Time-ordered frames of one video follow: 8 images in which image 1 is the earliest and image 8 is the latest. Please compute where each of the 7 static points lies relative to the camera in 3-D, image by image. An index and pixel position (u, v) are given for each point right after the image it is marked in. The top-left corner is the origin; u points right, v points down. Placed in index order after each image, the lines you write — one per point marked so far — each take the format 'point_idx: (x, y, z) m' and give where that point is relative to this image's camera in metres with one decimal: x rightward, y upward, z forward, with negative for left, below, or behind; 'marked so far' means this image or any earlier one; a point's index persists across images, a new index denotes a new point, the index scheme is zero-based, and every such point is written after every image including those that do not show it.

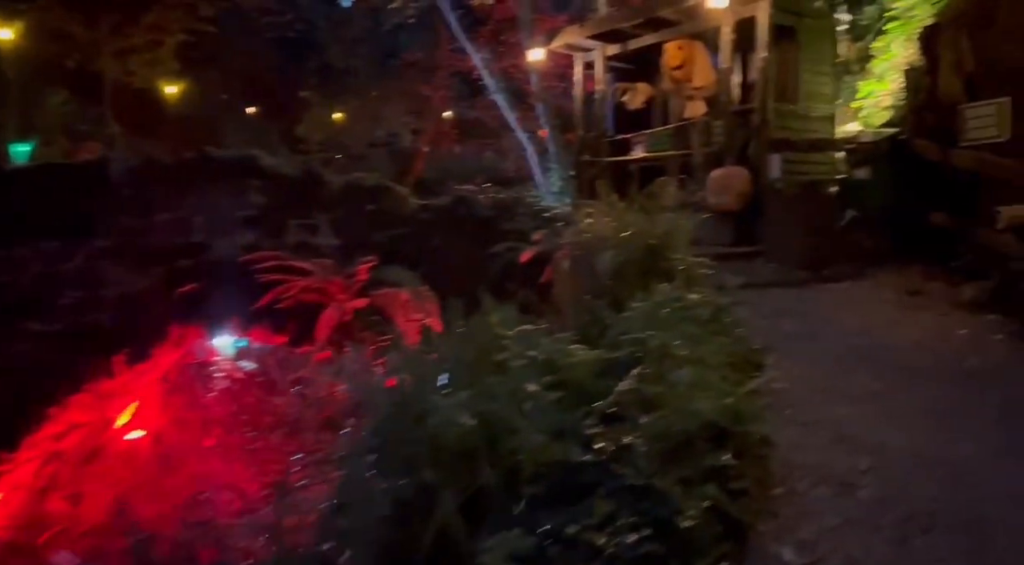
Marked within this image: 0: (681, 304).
0: (+1.2, -0.1, +4.9) m
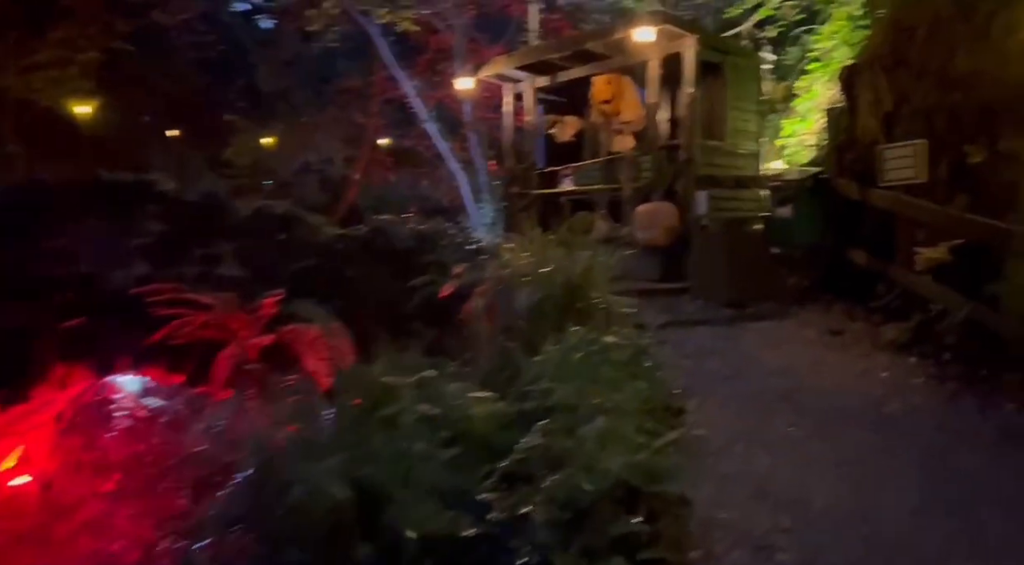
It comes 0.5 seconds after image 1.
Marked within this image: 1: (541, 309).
0: (+0.6, -0.4, +4.6) m
1: (+0.2, -0.2, +5.2) m
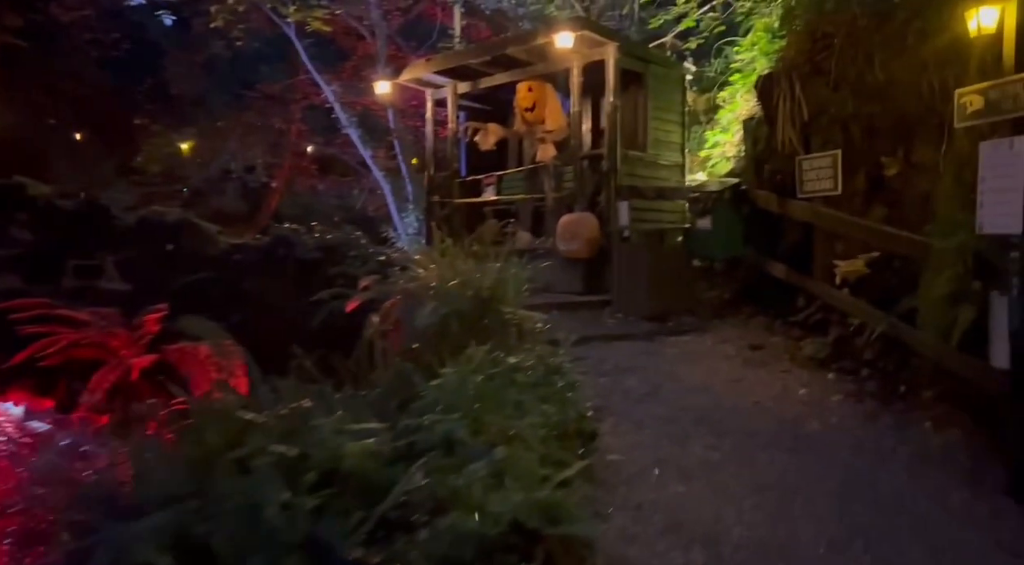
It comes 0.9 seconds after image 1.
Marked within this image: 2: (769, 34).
0: (-0.1, -0.5, +4.2) m
1: (-0.5, -0.3, +4.8) m
2: (+3.2, +3.1, +8.7) m
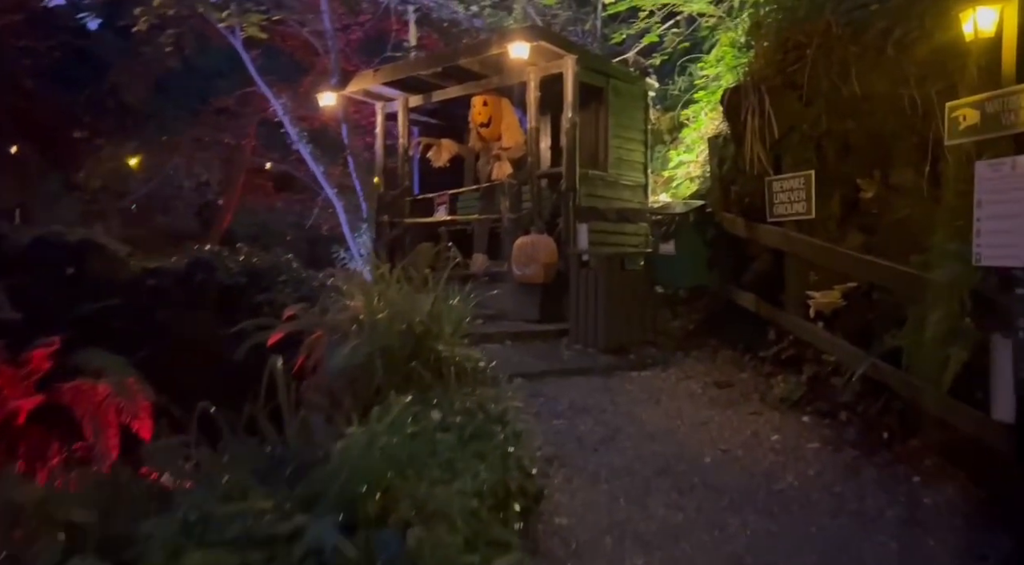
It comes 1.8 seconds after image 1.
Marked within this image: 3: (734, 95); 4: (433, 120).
0: (-0.4, -0.7, +3.5) m
1: (-0.8, -0.5, +4.1) m
2: (+2.6, +2.8, +8.3) m
3: (+2.0, +1.7, +6.4) m
4: (-1.2, +2.4, +10.6) m
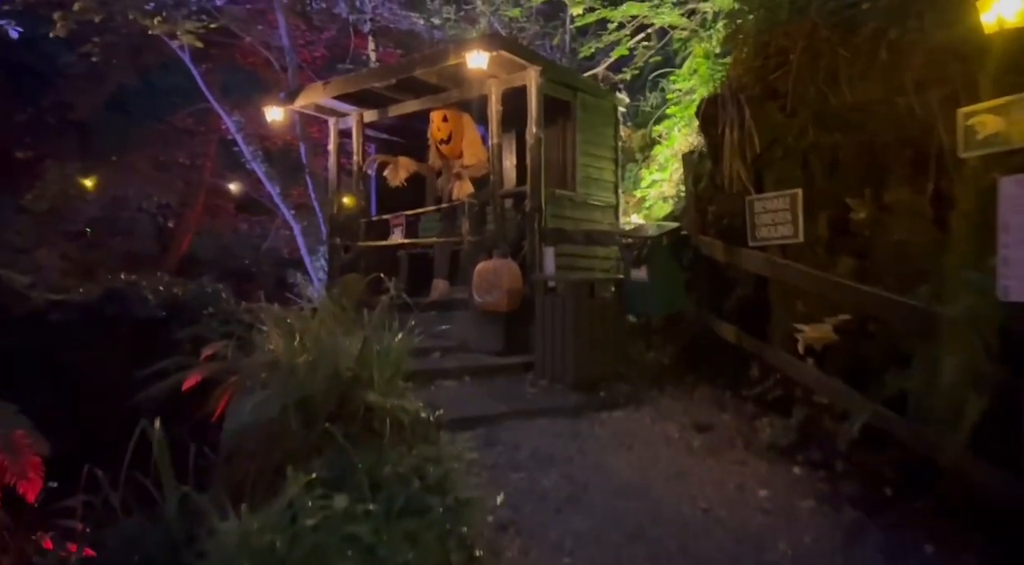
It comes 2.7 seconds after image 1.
0: (-0.7, -0.9, +2.8) m
1: (-1.1, -0.7, +3.4) m
2: (+2.2, +2.5, +7.8) m
3: (+1.7, +1.5, +5.8) m
4: (-1.7, +2.0, +9.9) m
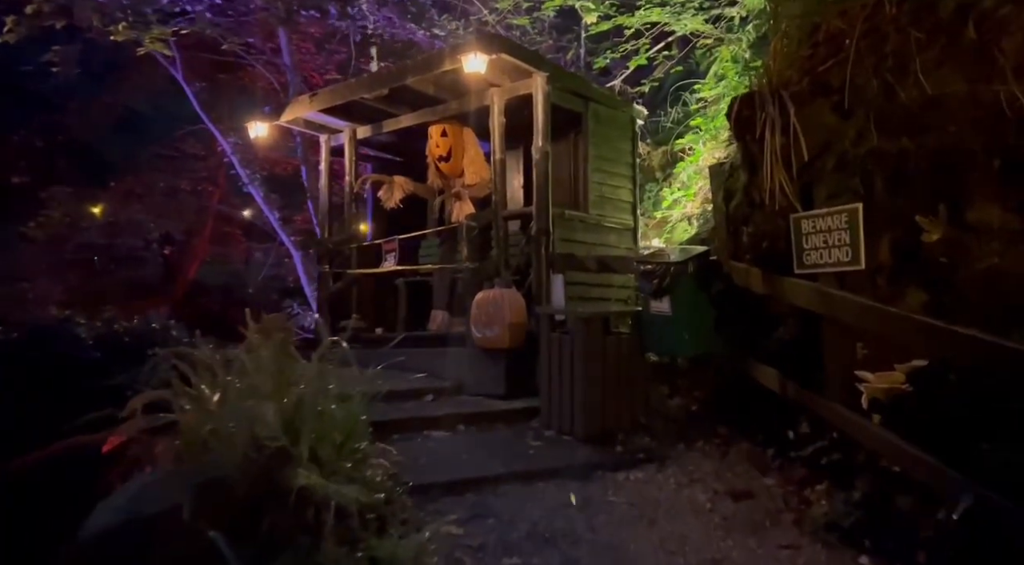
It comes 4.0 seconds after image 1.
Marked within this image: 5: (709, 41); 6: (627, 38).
0: (-0.8, -1.0, +1.9) m
1: (-1.2, -0.9, +2.5) m
2: (+2.2, +2.2, +6.9) m
3: (+1.6, +1.2, +4.9) m
4: (-1.6, +1.6, +9.1) m
5: (+2.3, +2.8, +8.2) m
6: (+1.6, +3.4, +9.8) m
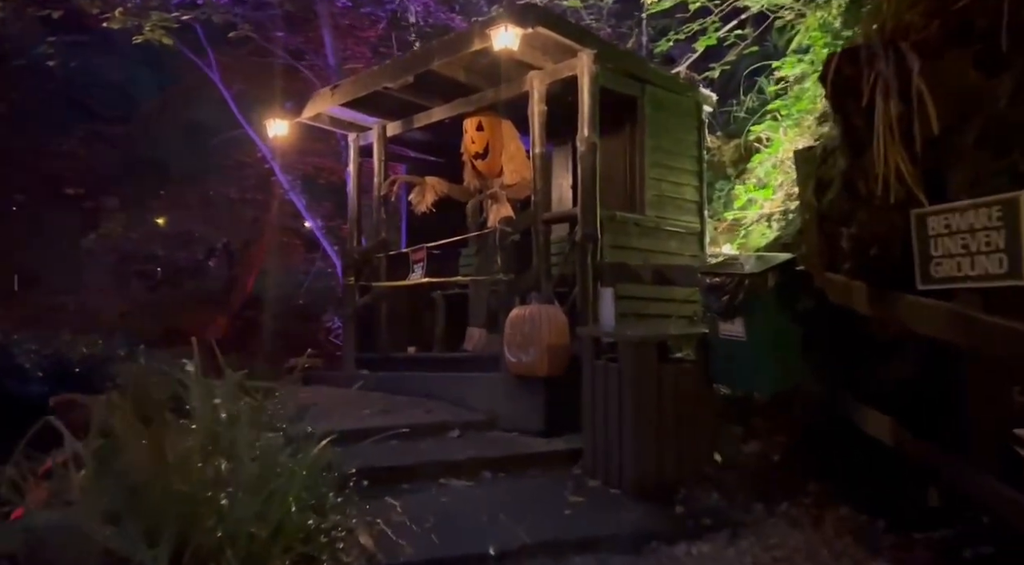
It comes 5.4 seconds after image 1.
0: (-0.9, -1.1, +1.0) m
1: (-1.3, -0.9, +1.6) m
2: (+2.6, +2.0, +5.7) m
3: (+1.8, +1.1, +3.7) m
4: (-1.0, +1.5, +8.3) m
5: (+2.7, +2.7, +7.0) m
6: (+2.2, +3.3, +8.7) m
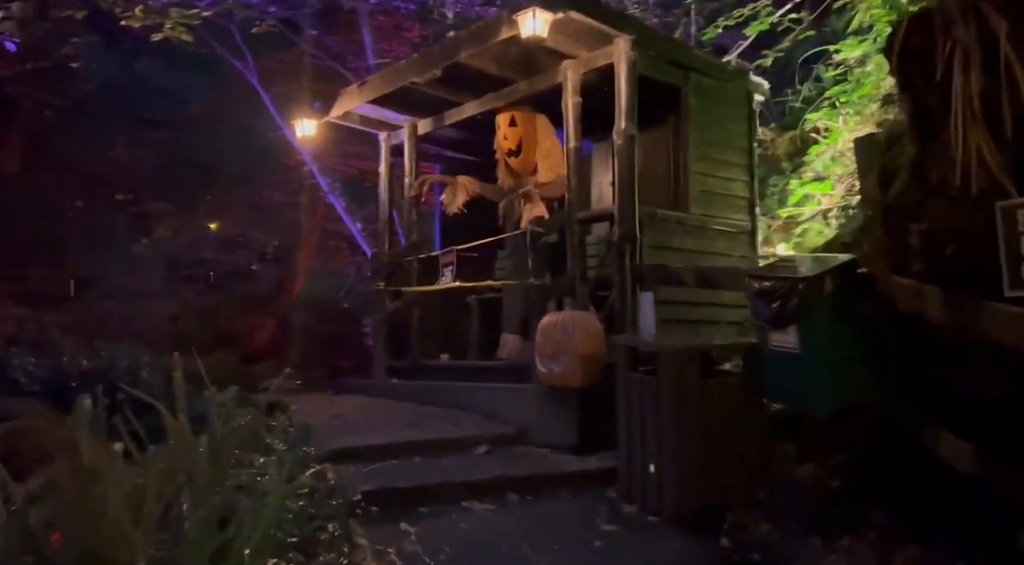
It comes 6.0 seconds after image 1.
0: (-1.0, -1.1, +0.7) m
1: (-1.4, -1.0, +1.3) m
2: (+2.8, +2.0, +5.1) m
3: (+1.9, +1.1, +3.2) m
4: (-0.6, +1.5, +7.9) m
5: (+3.1, +2.7, +6.4) m
6: (+2.6, +3.2, +8.1) m
